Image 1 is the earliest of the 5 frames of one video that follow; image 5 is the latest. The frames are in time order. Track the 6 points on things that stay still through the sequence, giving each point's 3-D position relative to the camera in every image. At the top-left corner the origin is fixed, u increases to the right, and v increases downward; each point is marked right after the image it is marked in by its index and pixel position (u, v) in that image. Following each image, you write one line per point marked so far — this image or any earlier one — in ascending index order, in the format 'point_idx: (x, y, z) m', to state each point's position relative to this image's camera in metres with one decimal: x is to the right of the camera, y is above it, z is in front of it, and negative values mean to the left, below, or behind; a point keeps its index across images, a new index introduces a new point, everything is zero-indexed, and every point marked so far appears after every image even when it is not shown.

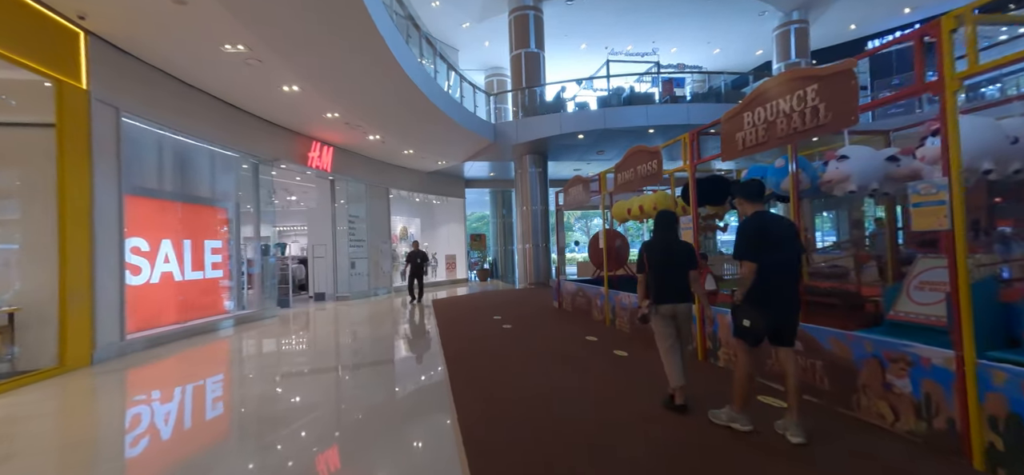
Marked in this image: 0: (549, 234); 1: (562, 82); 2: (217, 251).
0: (+1.5, +0.1, +16.3) m
1: (+1.8, +5.5, +14.4) m
2: (-6.7, -0.3, +9.1) m
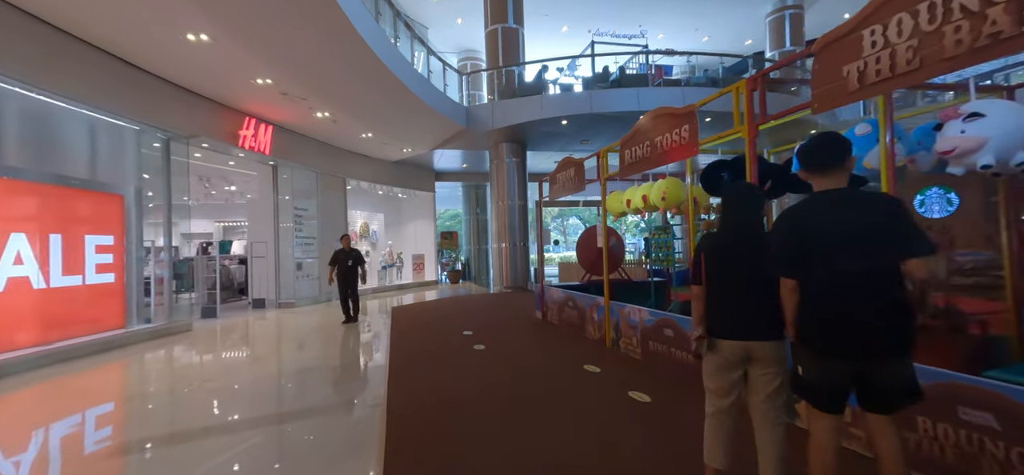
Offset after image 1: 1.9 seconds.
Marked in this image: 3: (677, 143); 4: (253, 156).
0: (+0.5, +0.2, +14.8) m
1: (+1.0, +5.6, +12.9) m
2: (-7.1, -0.2, +7.1) m
3: (+1.6, +0.9, +3.9) m
4: (-6.7, +2.1, +10.5) m
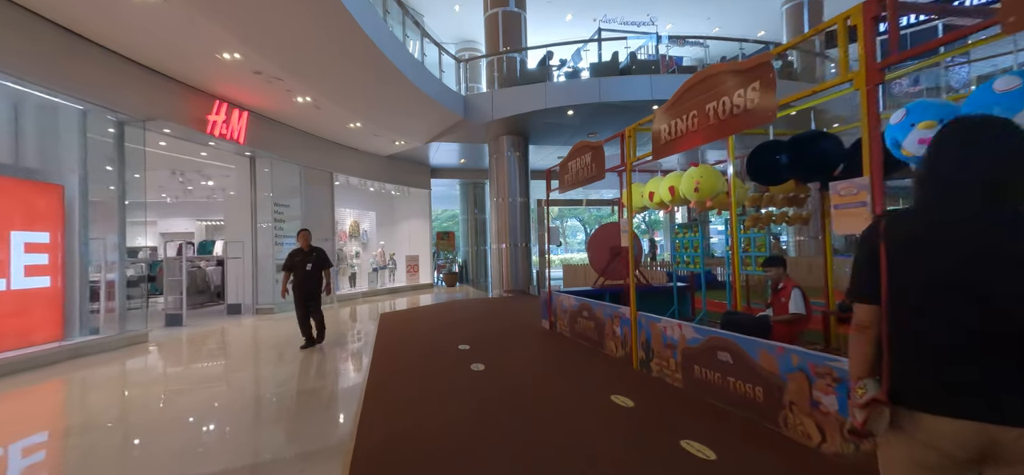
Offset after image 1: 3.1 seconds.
0: (+0.5, +0.2, +13.9) m
1: (+1.1, +5.6, +12.0) m
2: (-7.1, -0.2, +6.1) m
3: (+1.7, +0.9, +2.9) m
4: (-6.7, +2.1, +9.5) m
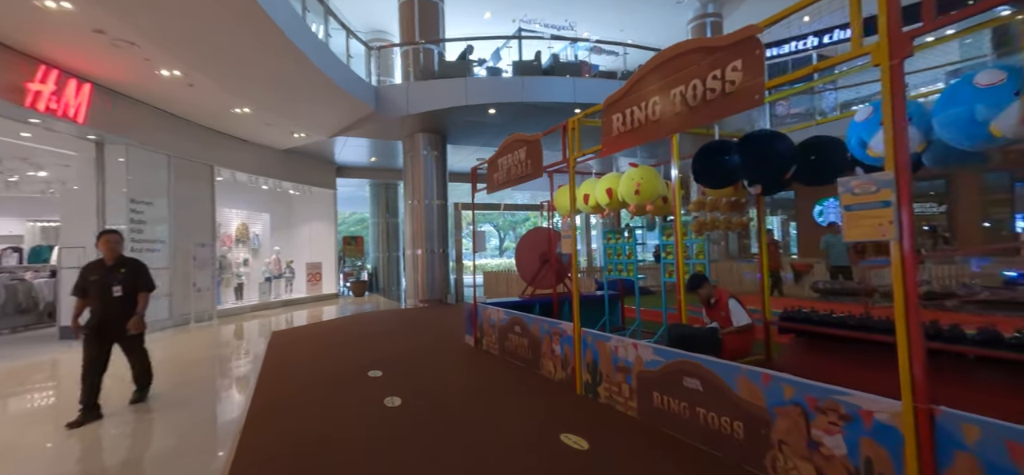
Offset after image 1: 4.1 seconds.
0: (-2.1, 0.0, +13.0) m
1: (-1.2, +5.4, +11.3) m
2: (-7.9, -0.2, +3.8) m
3: (+1.3, +0.9, +2.5) m
4: (-8.2, +2.0, +7.3) m
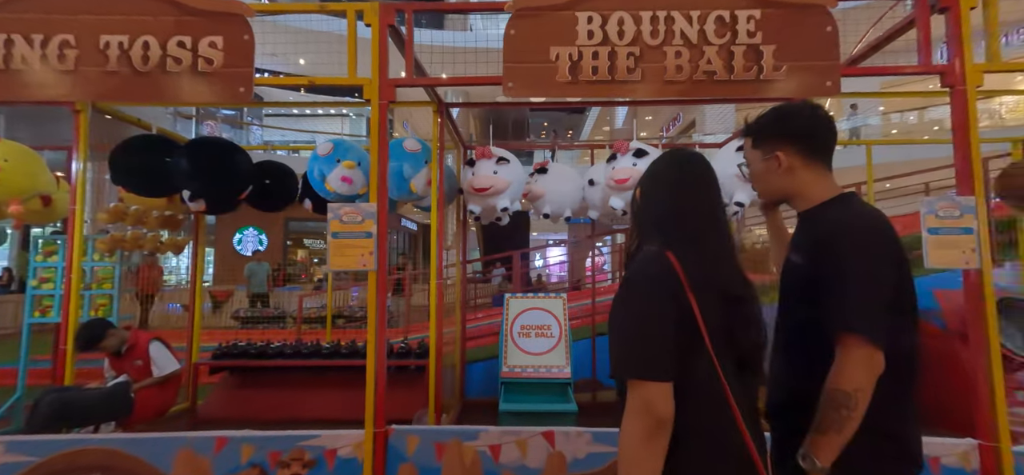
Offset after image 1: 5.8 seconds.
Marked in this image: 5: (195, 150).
0: (-12.4, +0.2, +2.5) m
1: (-10.4, +5.6, +3.2) m
2: (-6.1, +0.5, -6.3) m
3: (-1.4, +0.8, +1.8) m
4: (-9.3, +2.8, -5.1) m
5: (-2.1, +0.6, +2.9) m
